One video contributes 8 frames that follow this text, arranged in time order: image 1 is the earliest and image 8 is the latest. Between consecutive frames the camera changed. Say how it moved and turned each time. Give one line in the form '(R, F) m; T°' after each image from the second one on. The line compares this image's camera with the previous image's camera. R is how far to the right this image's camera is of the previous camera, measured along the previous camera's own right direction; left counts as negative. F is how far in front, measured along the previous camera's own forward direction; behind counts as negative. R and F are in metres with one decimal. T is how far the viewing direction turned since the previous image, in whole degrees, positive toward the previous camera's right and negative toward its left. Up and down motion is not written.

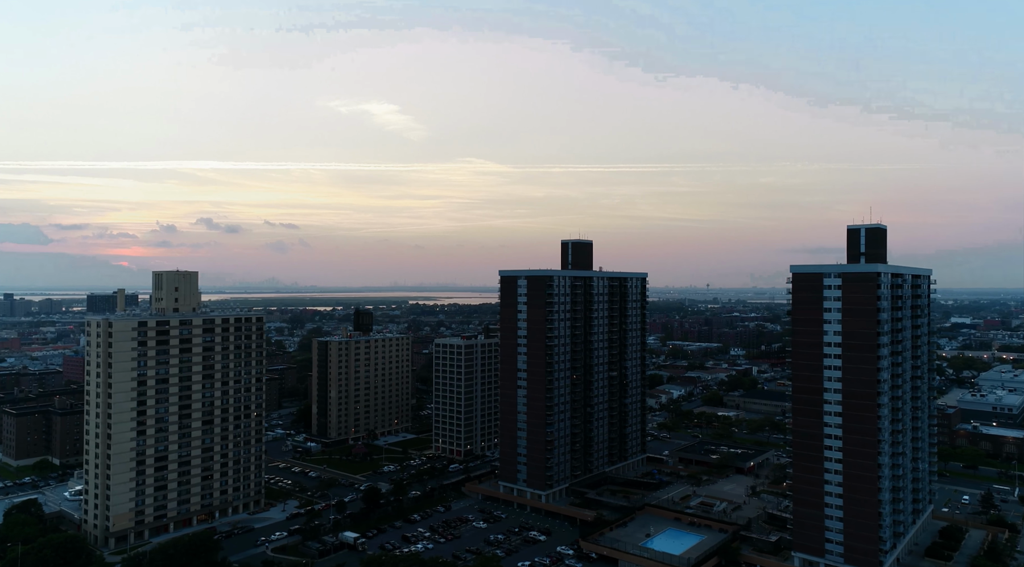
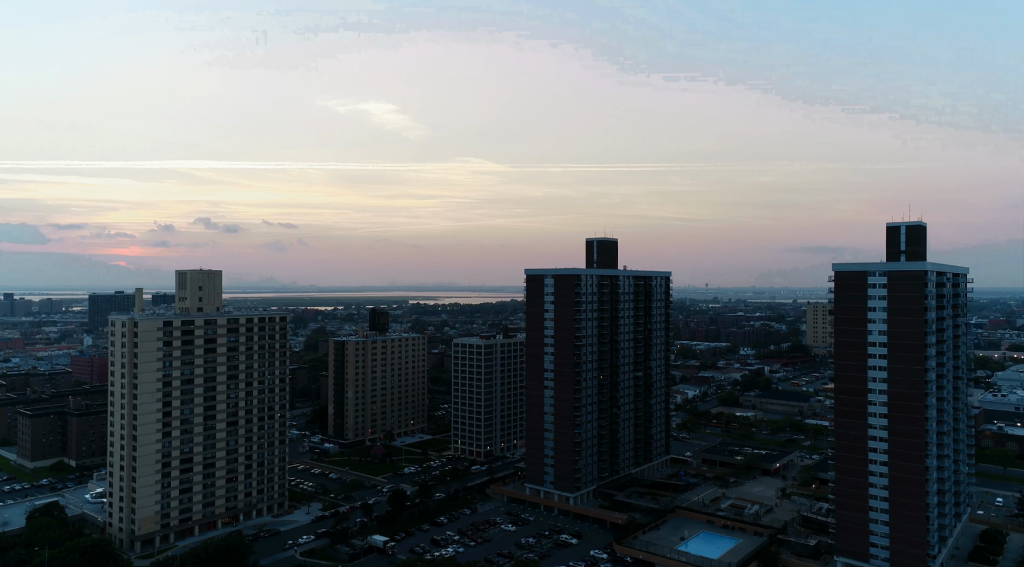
(-3.1, +1.2) m; 0°
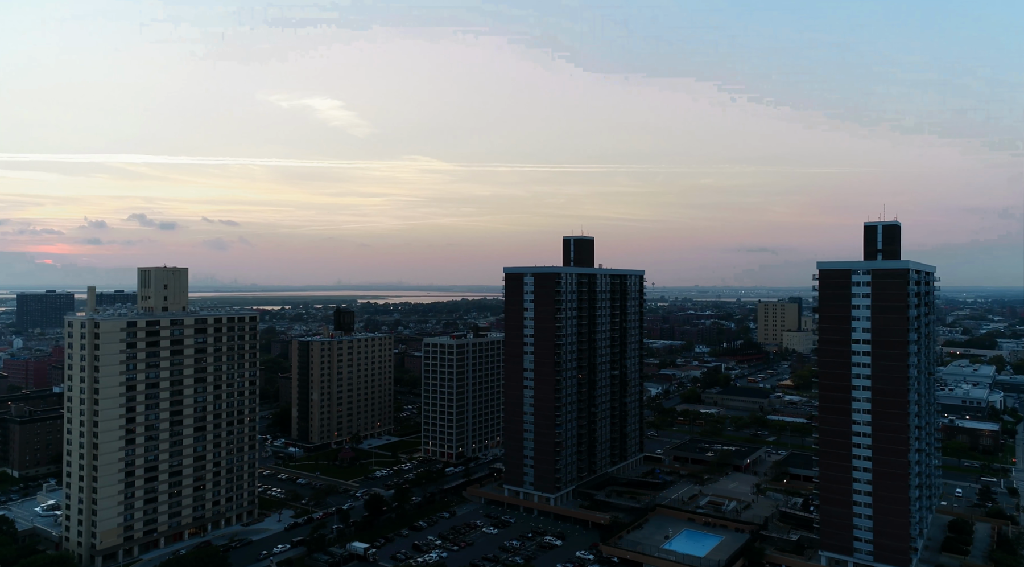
(-3.4, +1.7) m; +4°
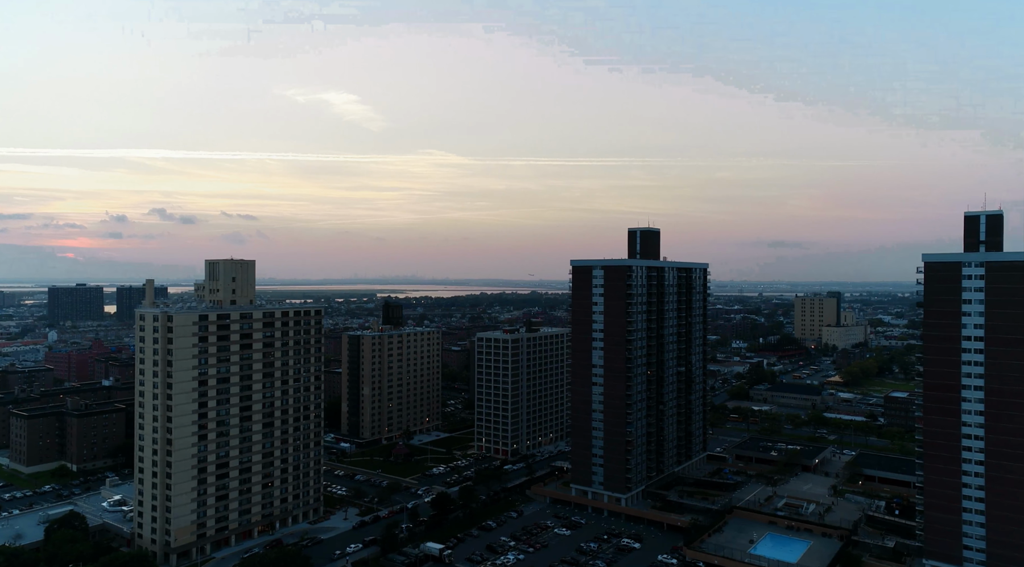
(-5.4, +2.0) m; -1°
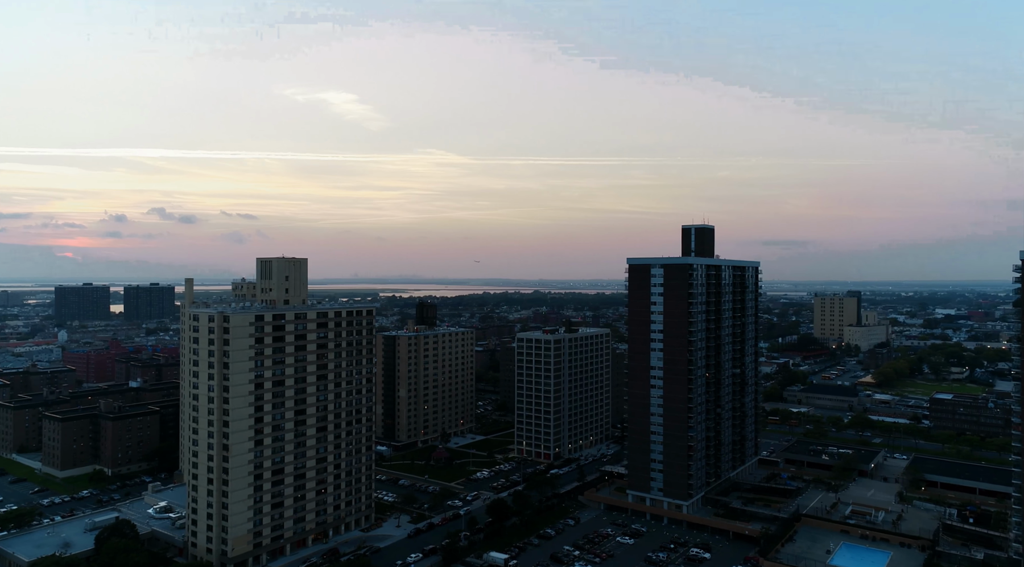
(-5.6, +2.5) m; 0°
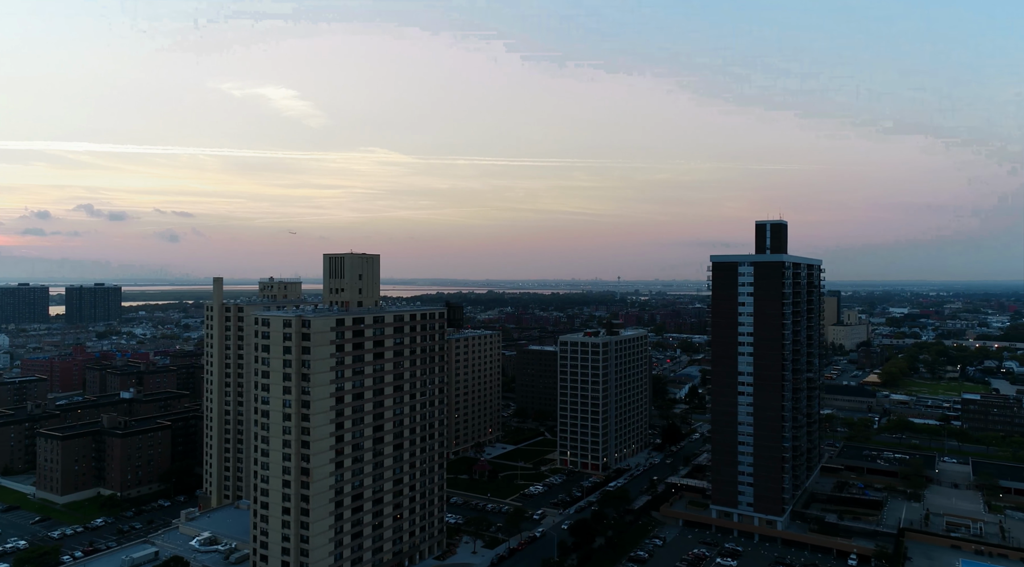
(-12.4, +6.9) m; +4°
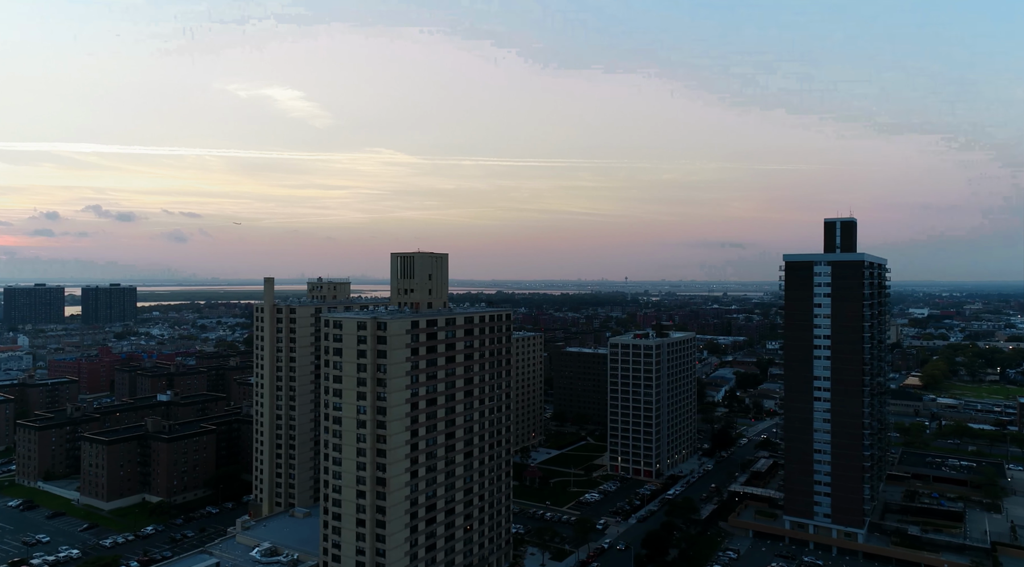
(-5.2, +2.8) m; 0°
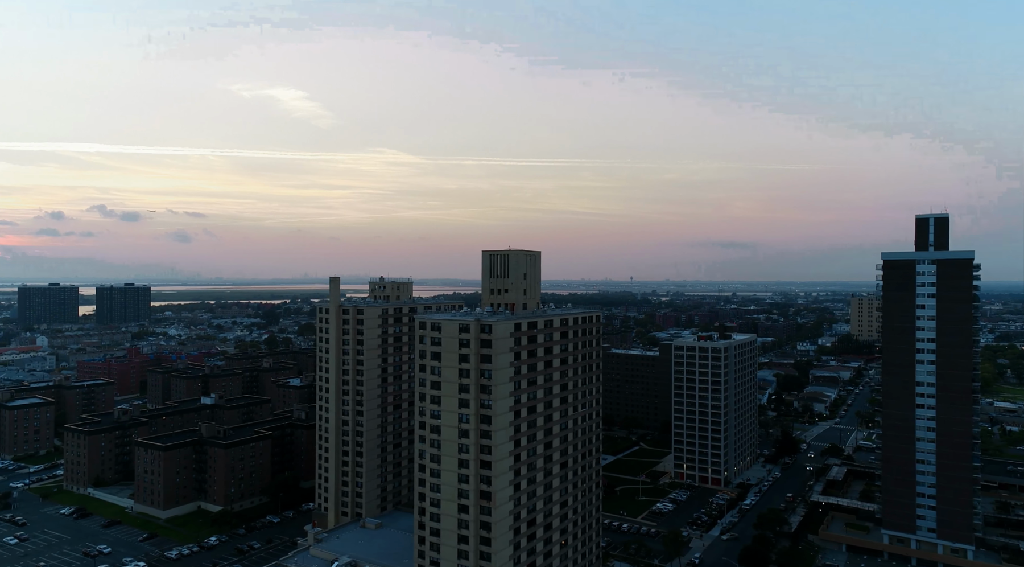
(-6.7, +3.5) m; 0°
